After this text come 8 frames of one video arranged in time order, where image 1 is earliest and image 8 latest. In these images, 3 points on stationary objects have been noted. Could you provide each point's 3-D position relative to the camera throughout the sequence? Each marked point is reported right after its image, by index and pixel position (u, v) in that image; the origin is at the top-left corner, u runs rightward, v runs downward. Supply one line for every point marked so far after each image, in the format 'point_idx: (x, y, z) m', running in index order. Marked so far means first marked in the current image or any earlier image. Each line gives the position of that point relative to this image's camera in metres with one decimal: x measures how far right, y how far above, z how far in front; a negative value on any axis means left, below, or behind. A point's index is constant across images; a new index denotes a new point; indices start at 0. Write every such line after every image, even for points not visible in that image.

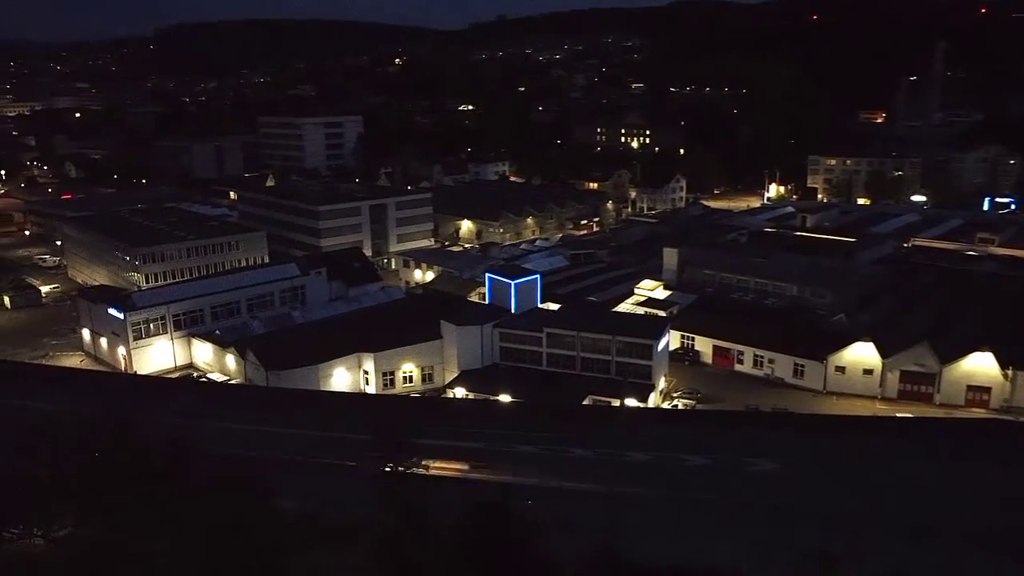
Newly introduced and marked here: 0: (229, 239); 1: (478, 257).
0: (-3.5, +0.6, +10.1) m
1: (-0.4, +0.4, +10.0) m
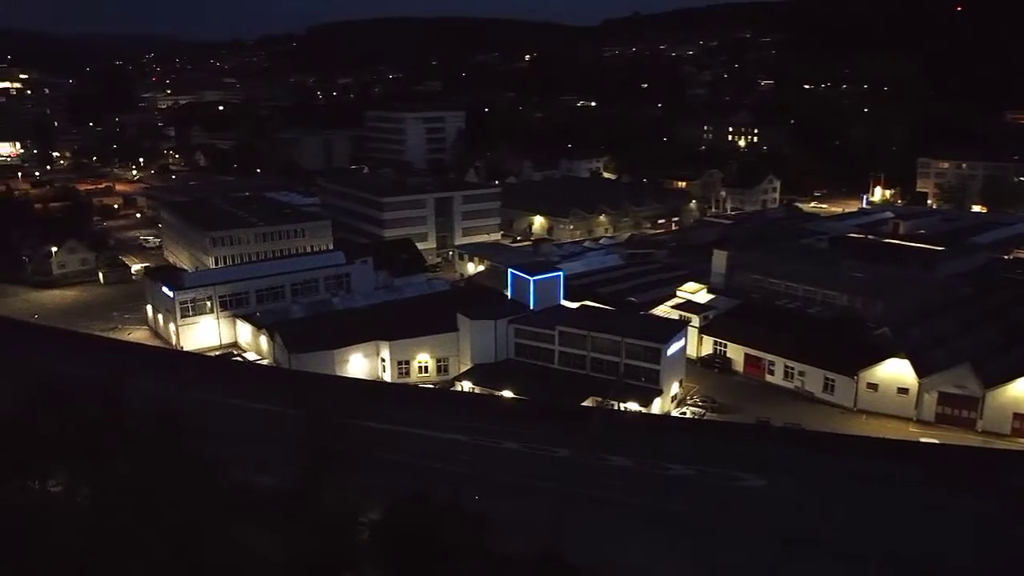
0: (-2.8, +0.8, +10.6) m
1: (+0.2, +0.4, +10.0) m
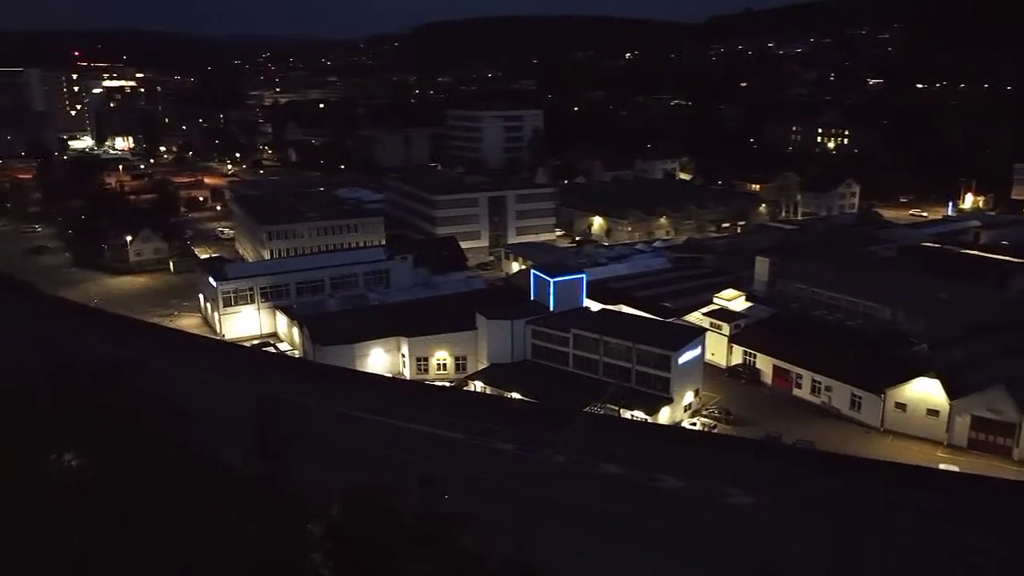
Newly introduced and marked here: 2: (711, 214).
0: (-2.2, +0.9, +10.9) m
1: (+0.8, +0.4, +9.9) m
2: (+3.2, +1.2, +13.0) m
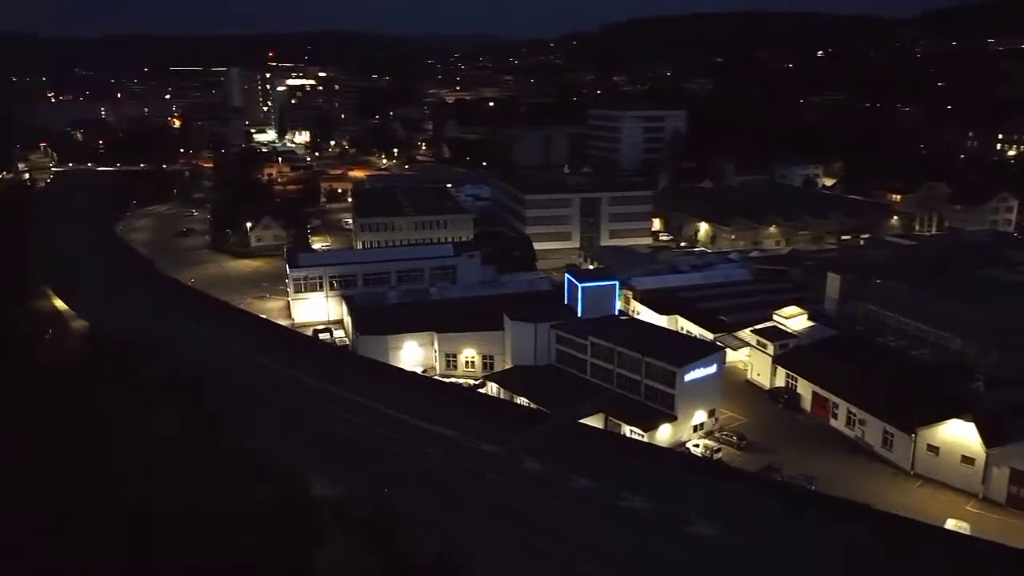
0: (-1.0, +1.0, +11.2) m
1: (+1.7, +0.3, +9.6) m
2: (+4.7, +0.9, +12.1) m
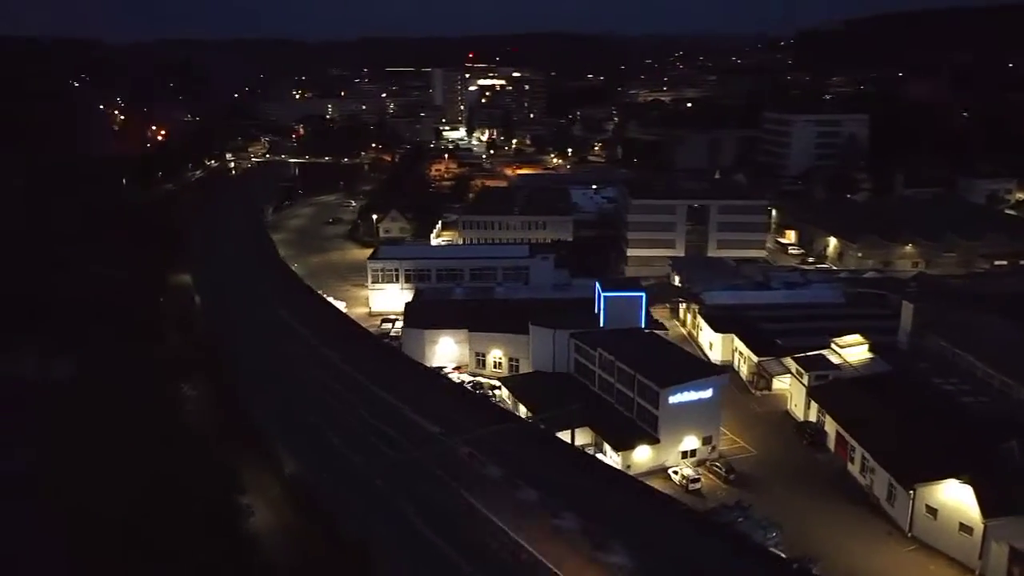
0: (+0.5, +0.9, +11.3) m
1: (+2.5, +0.1, +9.0) m
2: (+6.2, +0.5, +10.6) m
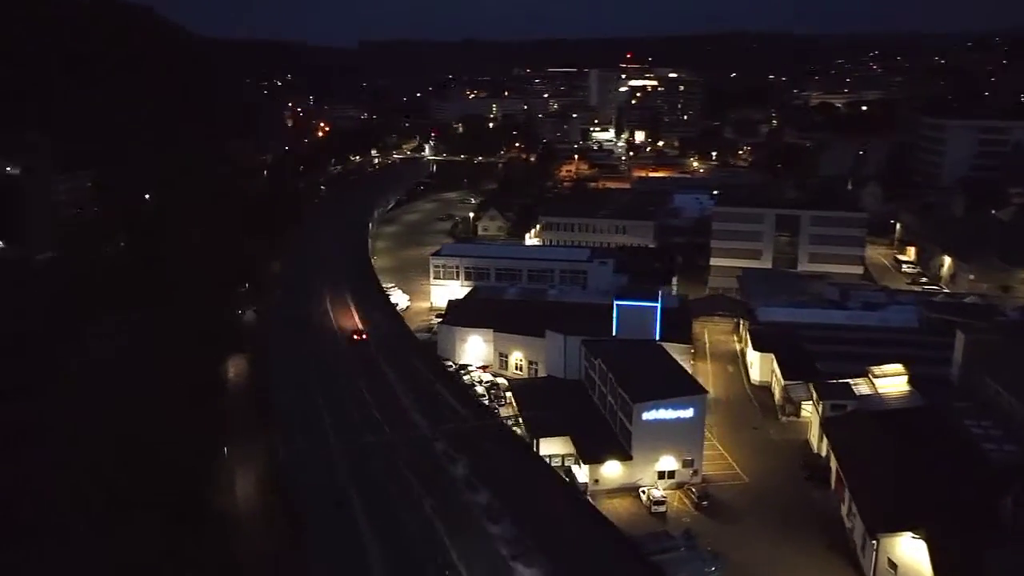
0: (+1.6, +0.9, +11.0) m
1: (+3.1, 0.0, +8.4) m
2: (+7.0, +0.1, +9.2) m
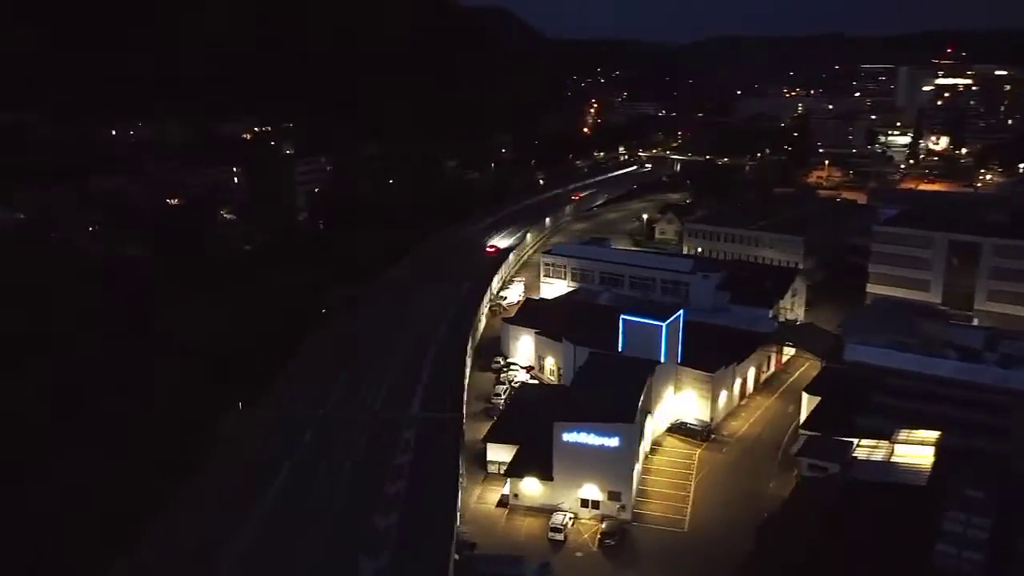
0: (+3.3, +0.6, +10.0) m
1: (+3.6, -0.4, +7.0) m
2: (+7.5, -0.6, +6.2) m
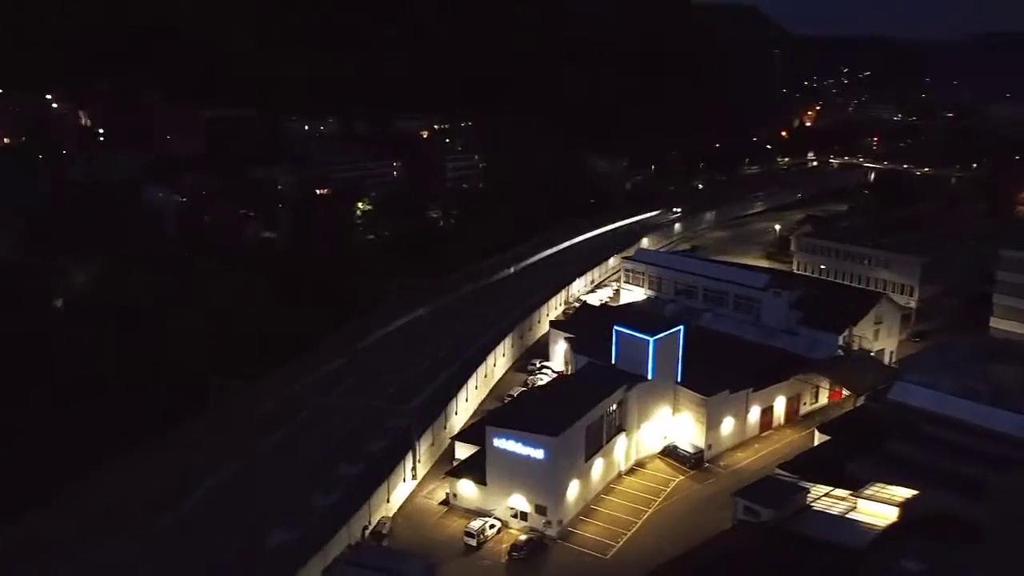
0: (+4.3, +0.3, +8.8) m
1: (+3.7, -0.7, +5.9) m
2: (+7.2, -1.2, +4.1) m
